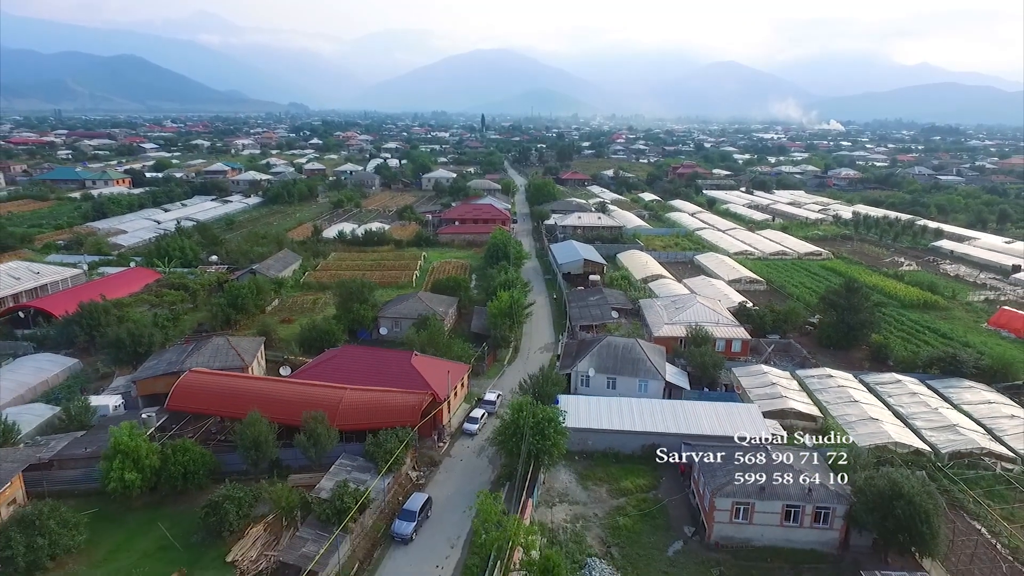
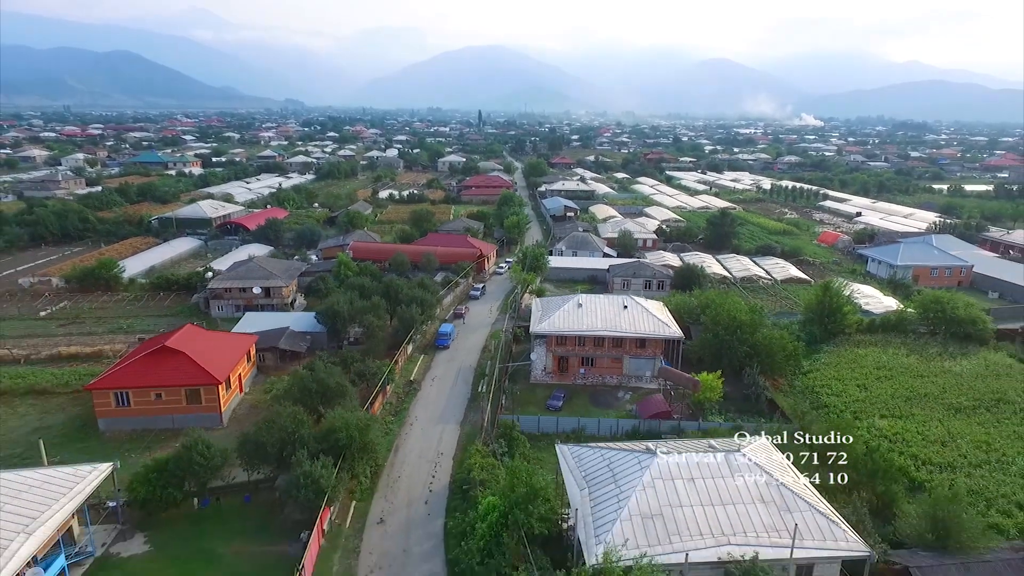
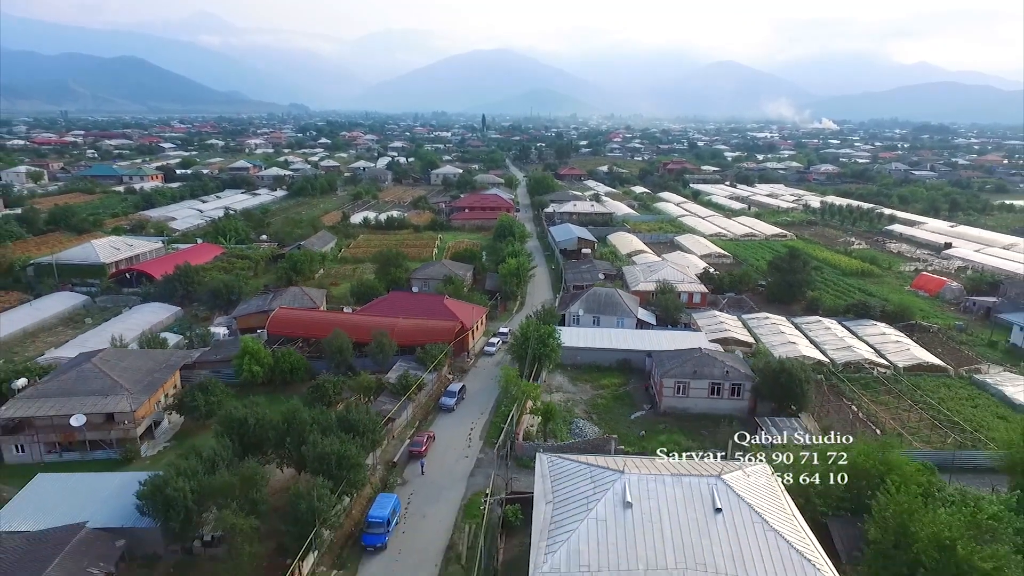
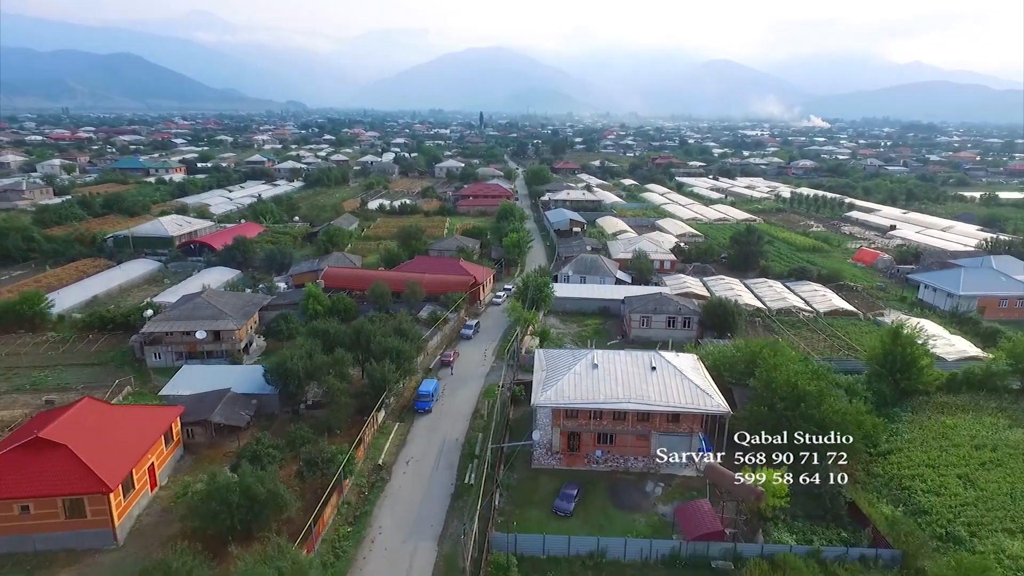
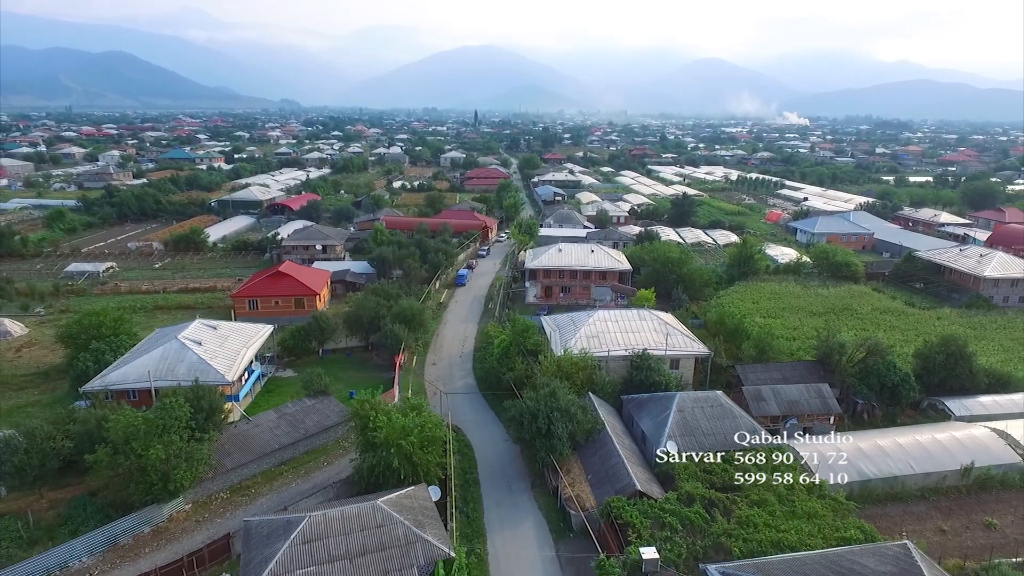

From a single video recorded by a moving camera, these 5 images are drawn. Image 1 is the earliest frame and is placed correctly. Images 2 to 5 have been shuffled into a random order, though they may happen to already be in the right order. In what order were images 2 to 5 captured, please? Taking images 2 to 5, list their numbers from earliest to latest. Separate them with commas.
3, 4, 2, 5
